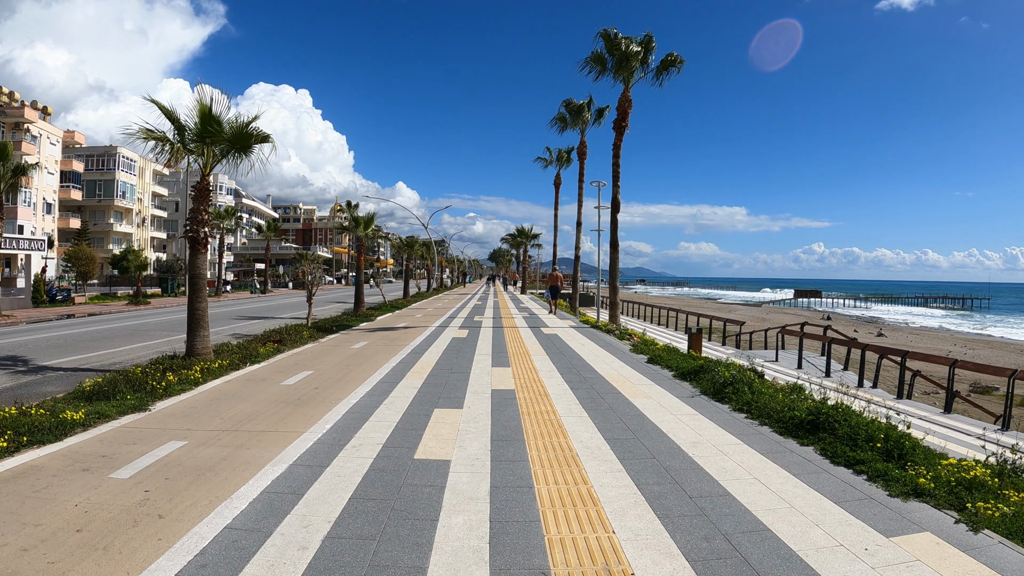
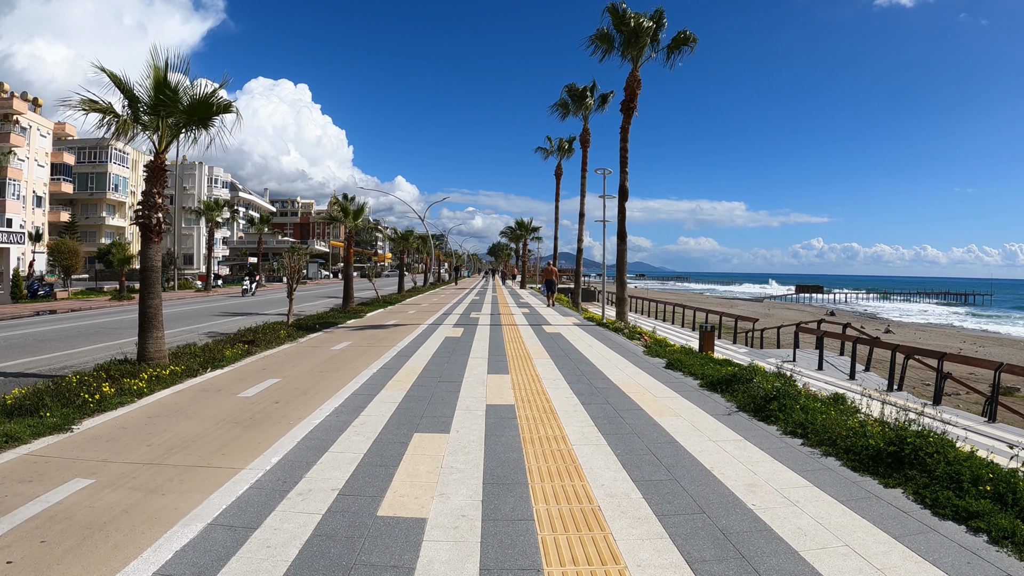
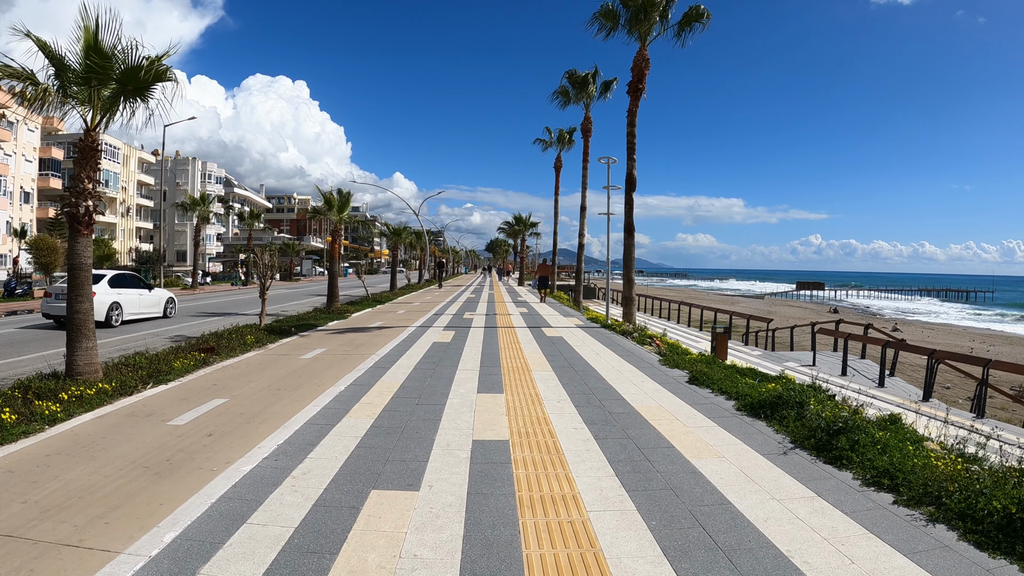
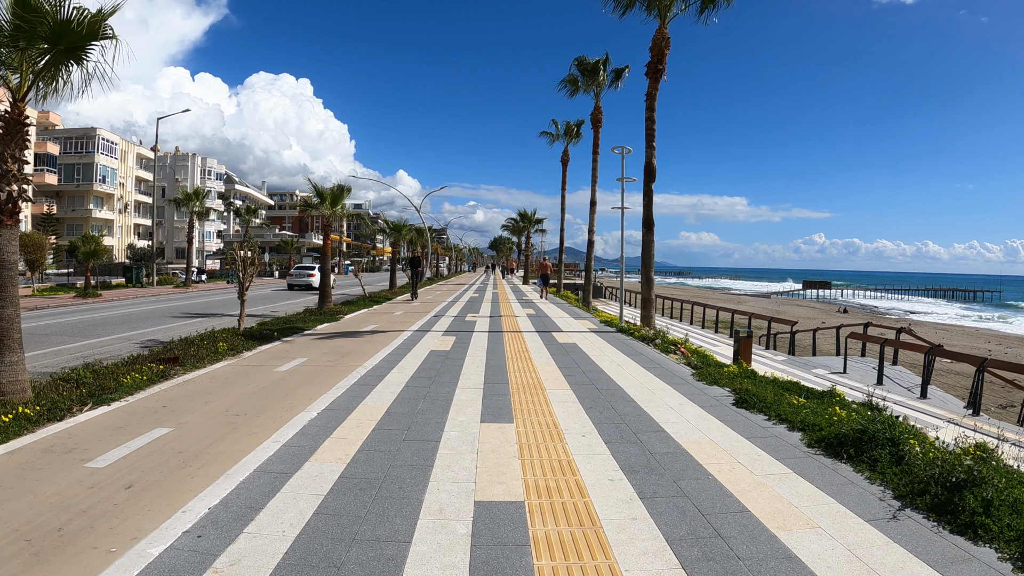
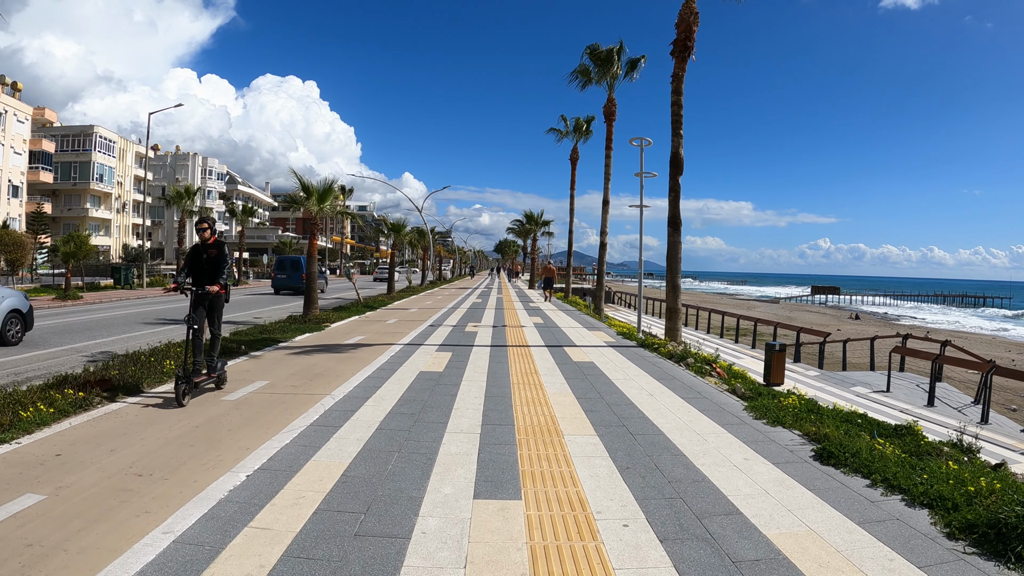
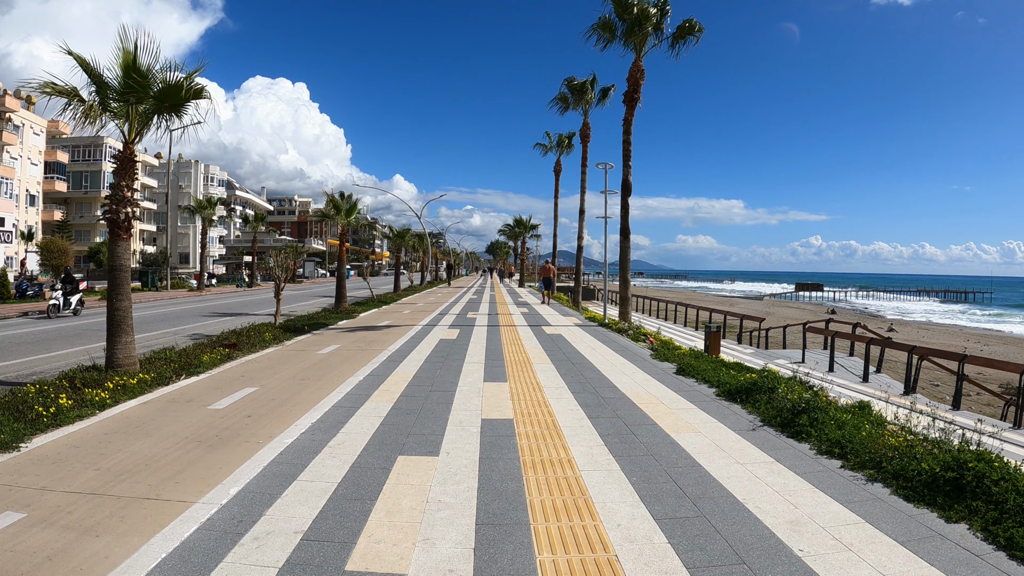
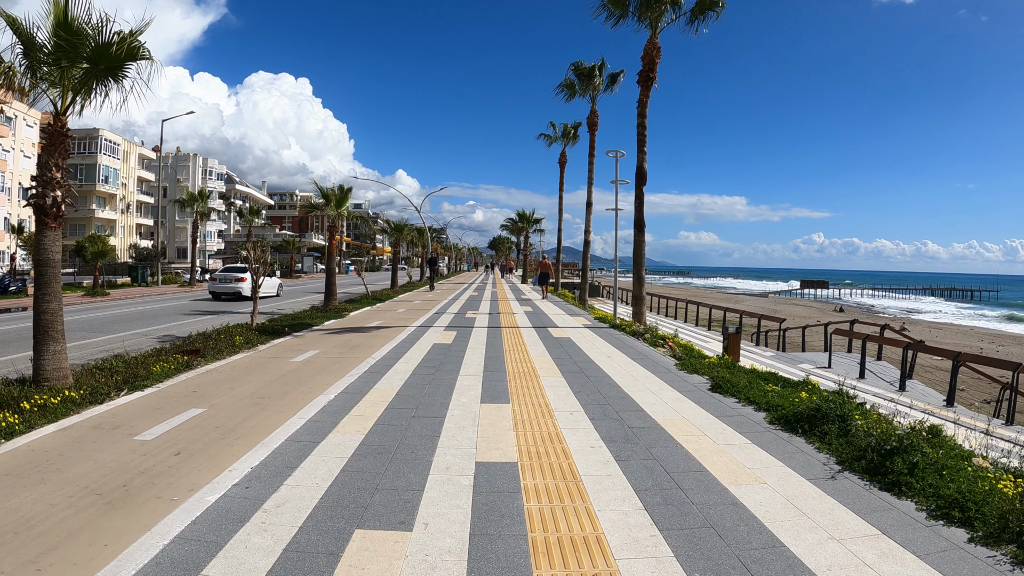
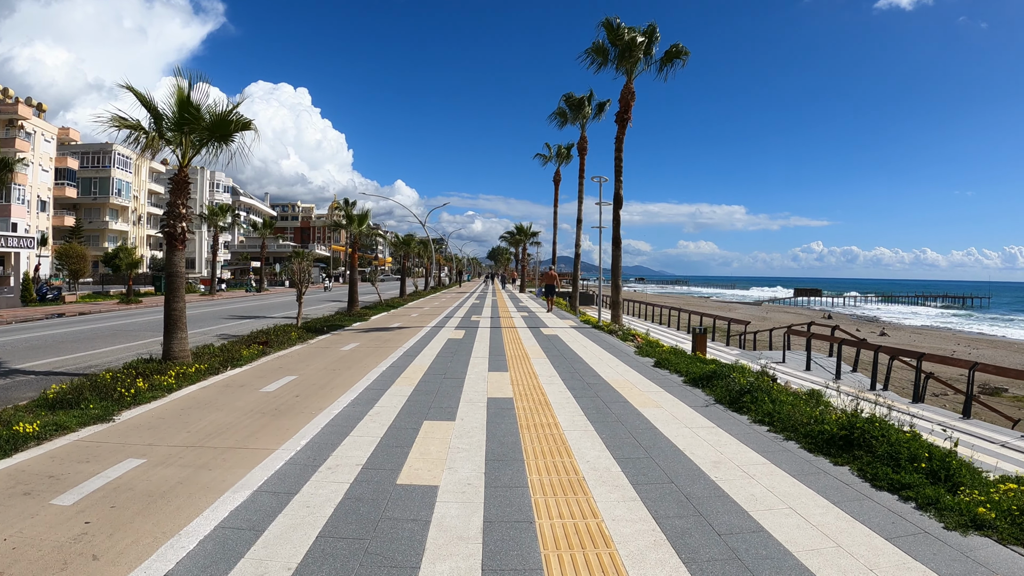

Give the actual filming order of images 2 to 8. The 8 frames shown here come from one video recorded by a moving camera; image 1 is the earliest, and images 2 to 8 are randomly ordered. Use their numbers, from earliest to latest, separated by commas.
8, 2, 6, 3, 7, 4, 5
